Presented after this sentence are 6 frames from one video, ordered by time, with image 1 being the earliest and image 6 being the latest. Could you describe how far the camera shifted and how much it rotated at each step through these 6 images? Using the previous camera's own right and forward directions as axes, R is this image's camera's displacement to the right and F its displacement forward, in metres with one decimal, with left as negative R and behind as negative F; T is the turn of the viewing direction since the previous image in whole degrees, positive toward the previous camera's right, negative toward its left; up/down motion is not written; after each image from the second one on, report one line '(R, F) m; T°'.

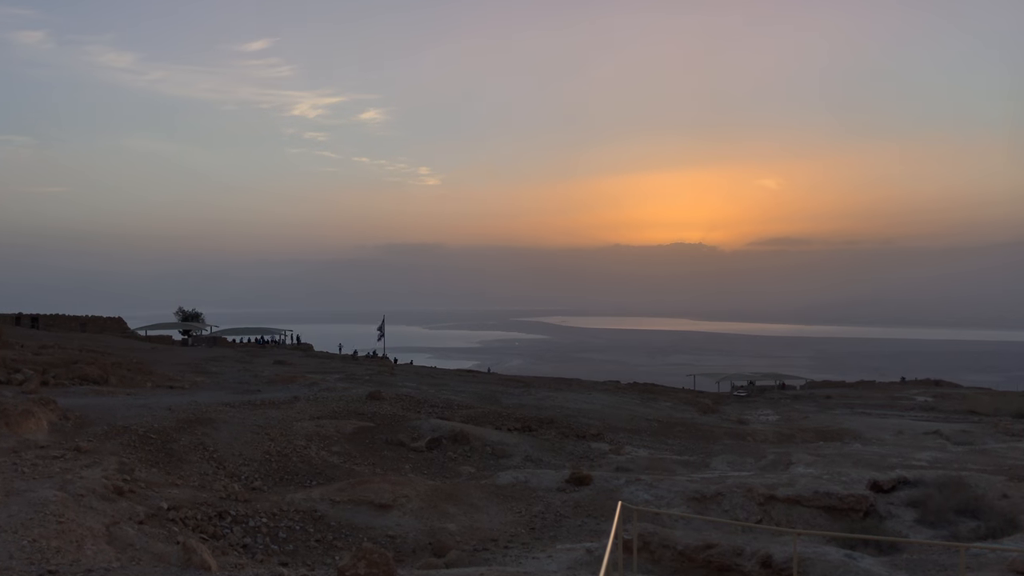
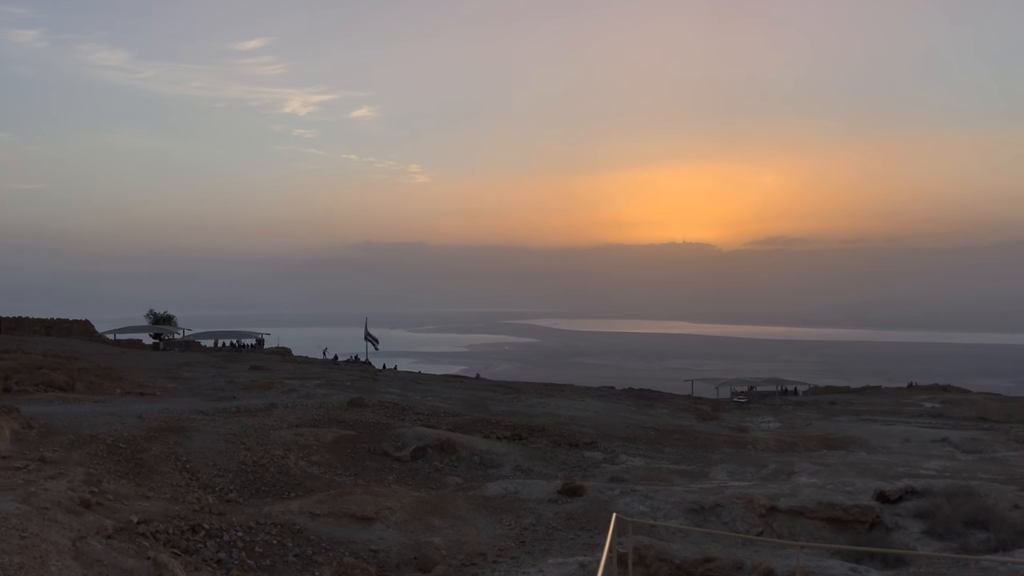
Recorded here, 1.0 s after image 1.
(+0.1, +0.9) m; +1°
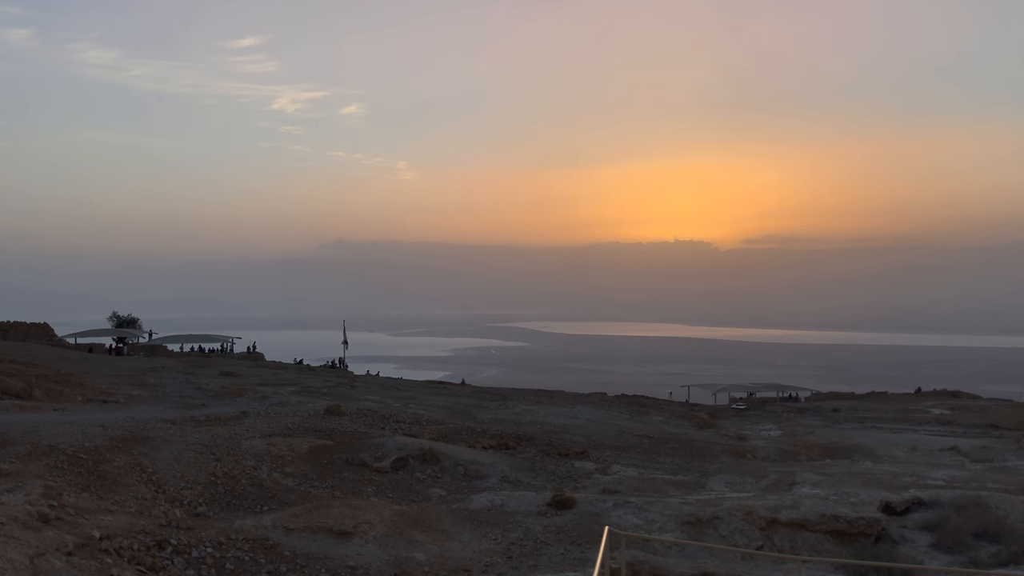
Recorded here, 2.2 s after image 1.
(+0.1, +1.0) m; +1°
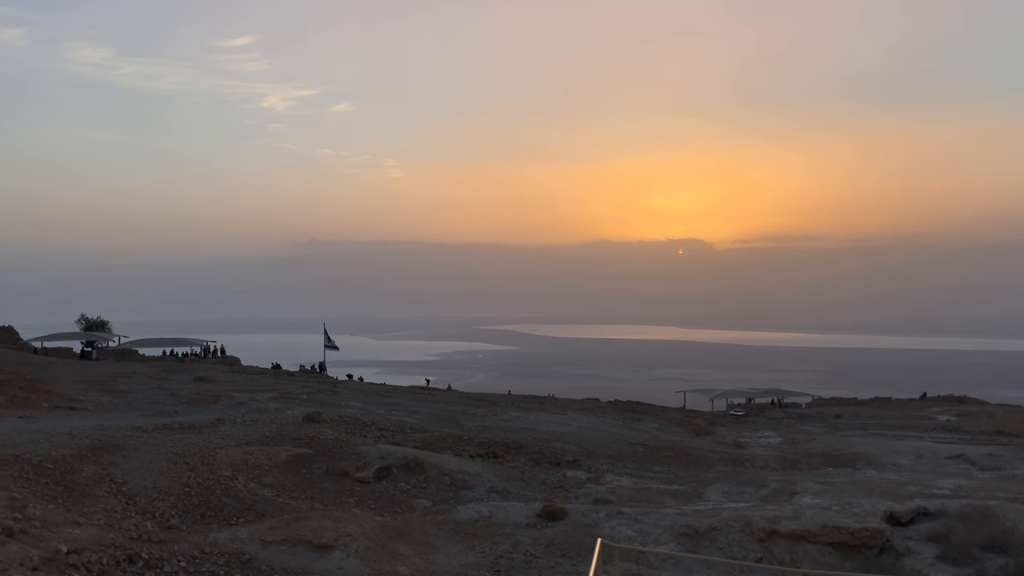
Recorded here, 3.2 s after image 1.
(+0.1, +0.7) m; 0°
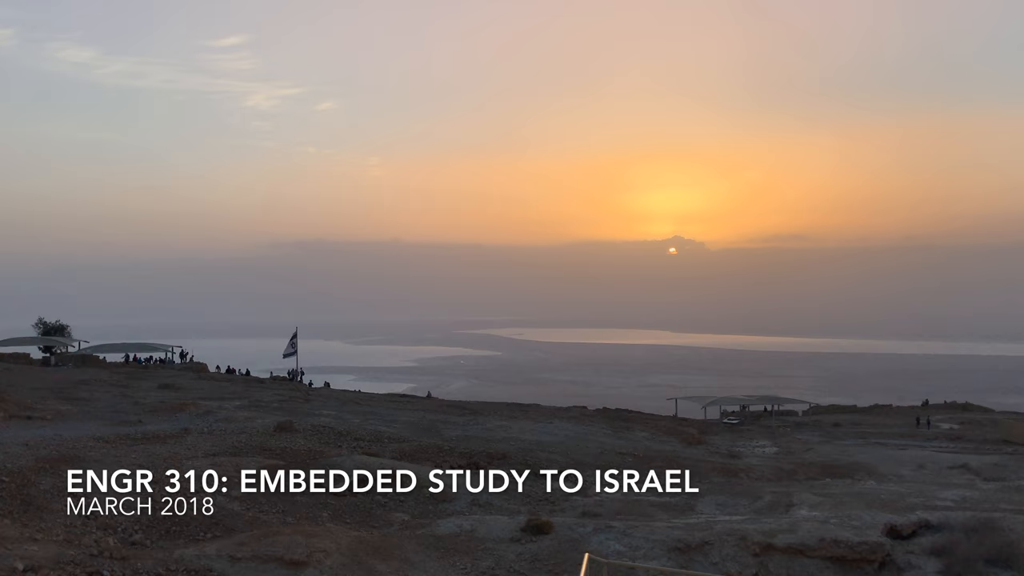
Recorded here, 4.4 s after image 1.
(+0.2, +0.8) m; +1°
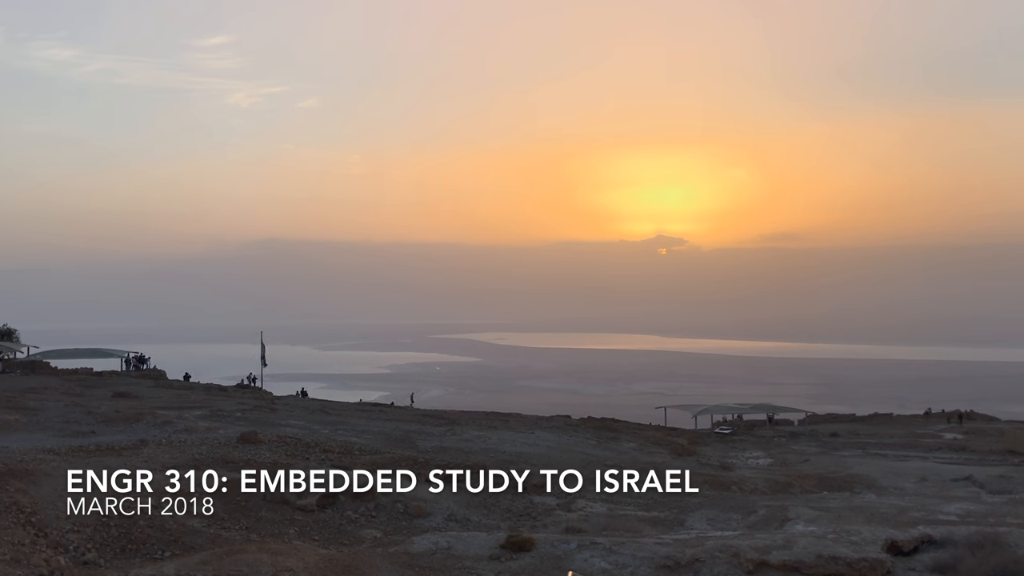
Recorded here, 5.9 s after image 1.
(+0.2, +0.9) m; +1°
